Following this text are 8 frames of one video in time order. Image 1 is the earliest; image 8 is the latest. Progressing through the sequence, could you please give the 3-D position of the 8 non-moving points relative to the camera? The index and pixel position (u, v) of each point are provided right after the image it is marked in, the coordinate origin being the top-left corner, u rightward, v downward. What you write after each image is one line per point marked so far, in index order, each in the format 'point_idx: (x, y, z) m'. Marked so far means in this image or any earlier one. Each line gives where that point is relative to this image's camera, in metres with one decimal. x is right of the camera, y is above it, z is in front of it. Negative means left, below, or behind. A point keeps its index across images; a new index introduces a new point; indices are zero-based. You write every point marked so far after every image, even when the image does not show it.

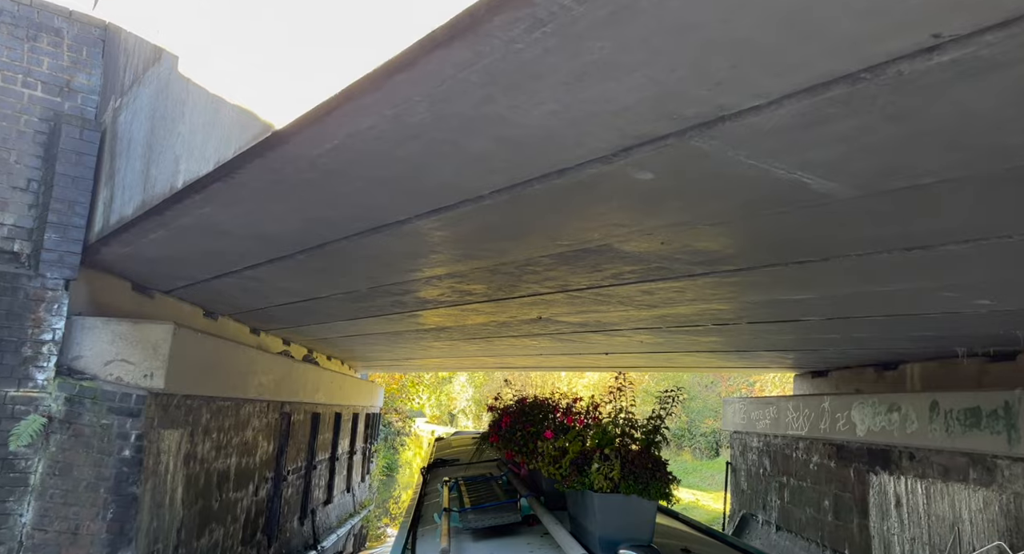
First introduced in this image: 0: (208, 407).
0: (-2.0, -0.9, +3.6) m
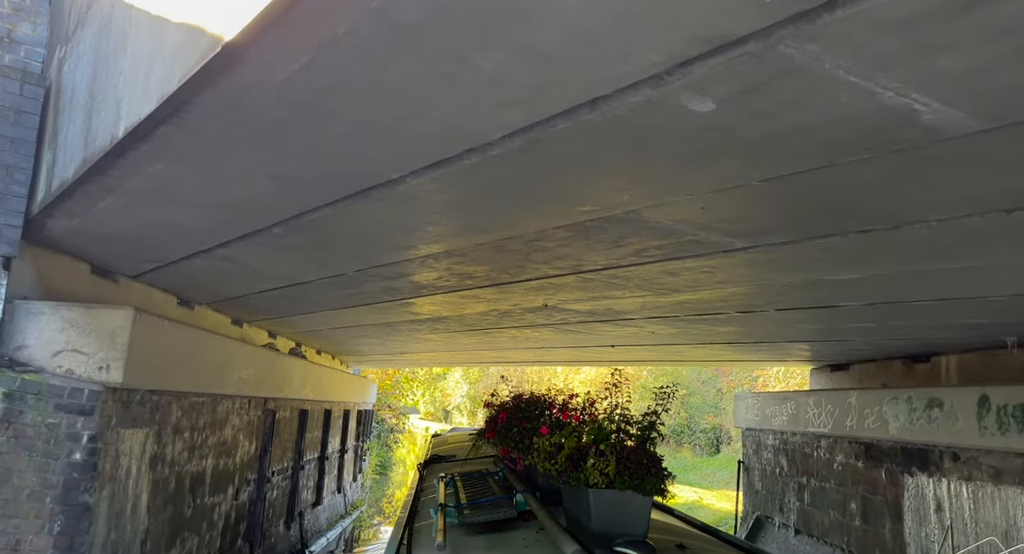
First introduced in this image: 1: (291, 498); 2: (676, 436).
0: (-2.0, -0.8, +3.2) m
1: (-2.2, -2.2, +5.5) m
2: (+5.6, -5.3, +18.2) m
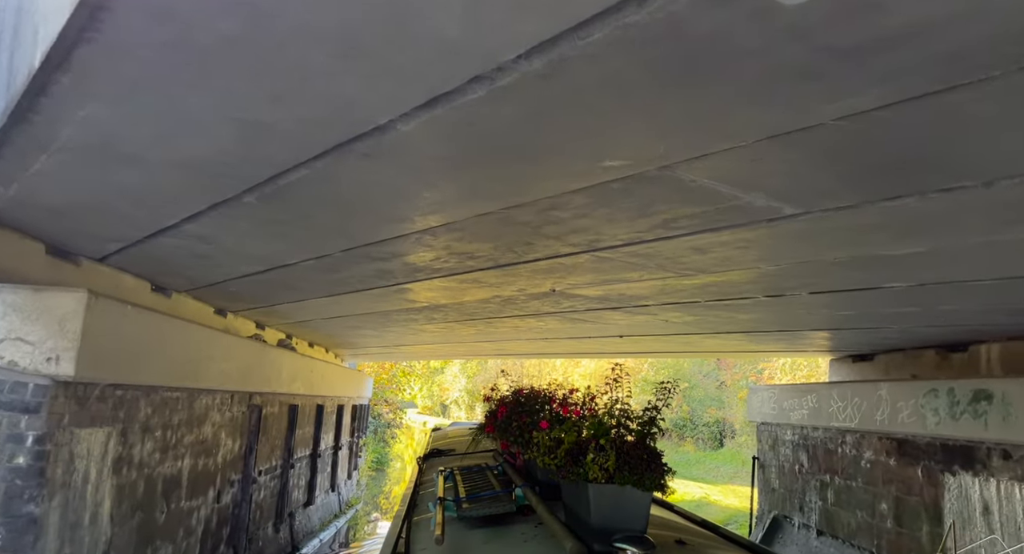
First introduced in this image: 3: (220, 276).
0: (-1.9, -0.7, +2.9) m
1: (-2.2, -2.1, +5.2) m
2: (+5.5, -5.0, +17.9) m
3: (-1.9, 0.0, +3.5) m
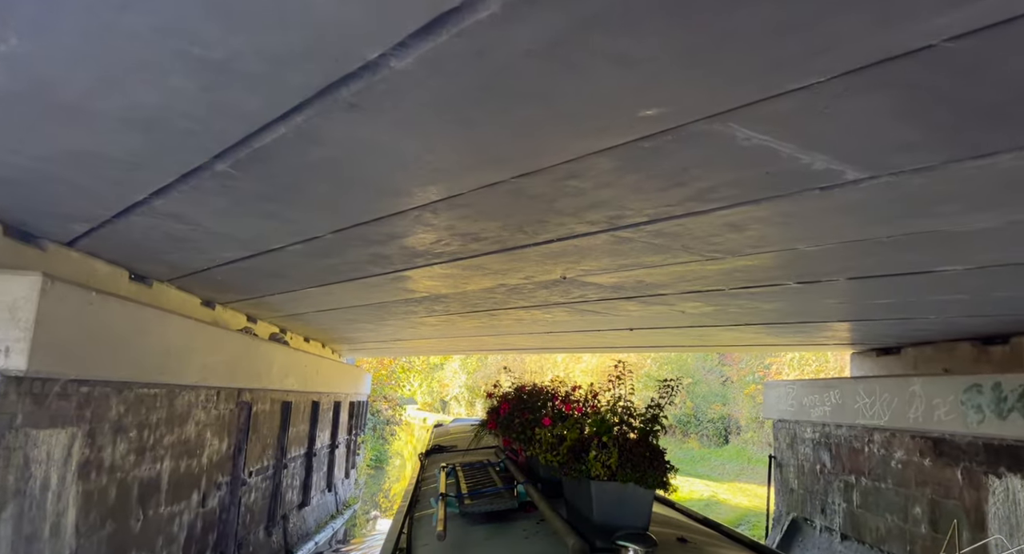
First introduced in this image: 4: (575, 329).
0: (-1.9, -0.6, +2.6) m
1: (-2.2, -2.0, +4.9) m
2: (+5.6, -4.9, +17.7) m
3: (-1.8, +0.1, +3.2) m
4: (+0.6, -0.5, +5.1) m
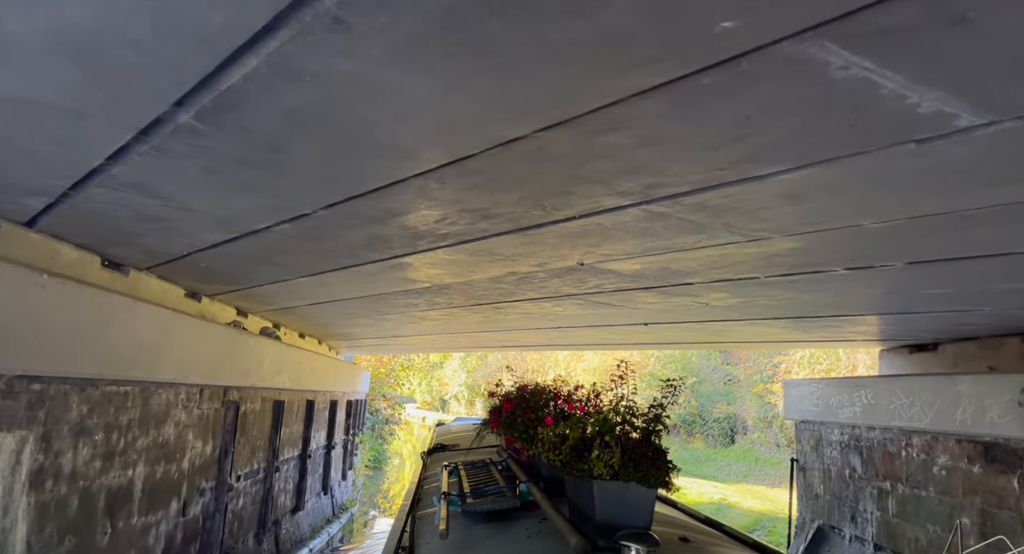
0: (-1.8, -0.5, +2.3) m
1: (-2.1, -1.9, +4.6) m
2: (+5.6, -4.8, +17.4) m
3: (-1.8, +0.2, +2.9) m
4: (+0.6, -0.4, +4.8) m
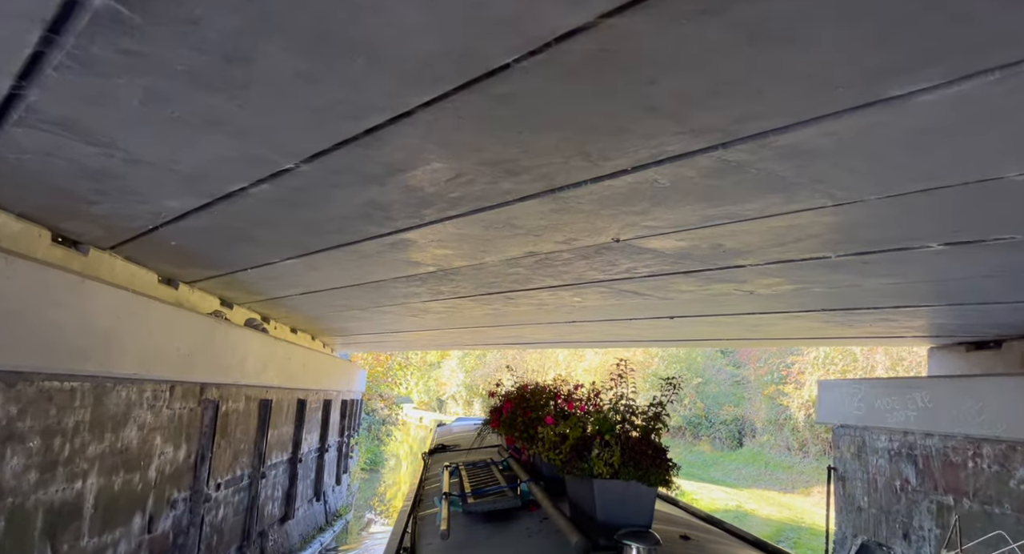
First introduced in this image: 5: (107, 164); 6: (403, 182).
0: (-1.7, -0.4, +1.9) m
1: (-2.0, -1.8, +4.2) m
2: (+5.6, -4.7, +17.0) m
3: (-1.7, +0.3, +2.5) m
4: (+0.7, -0.3, +4.4) m
5: (-1.4, +0.4, +1.9) m
6: (-0.4, +0.3, +1.9) m
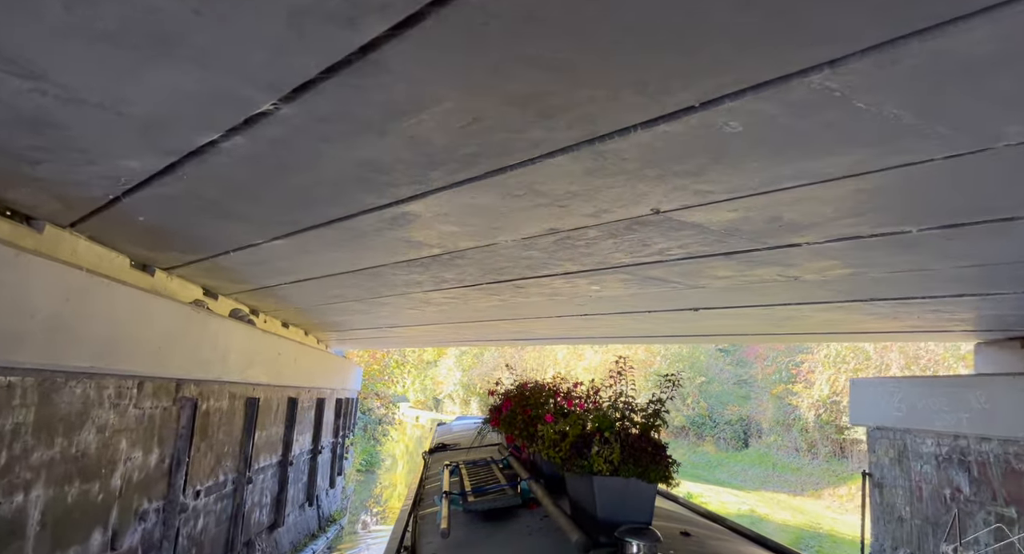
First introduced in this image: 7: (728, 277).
0: (-1.7, -0.3, +1.6) m
1: (-2.0, -1.7, +3.8) m
2: (+5.6, -4.6, +16.7) m
3: (-1.6, +0.3, +2.1) m
4: (+0.8, -0.2, +4.0) m
5: (-1.3, +0.5, +1.5) m
6: (-0.3, +0.4, +1.5) m
7: (+1.1, 0.0, +2.8) m
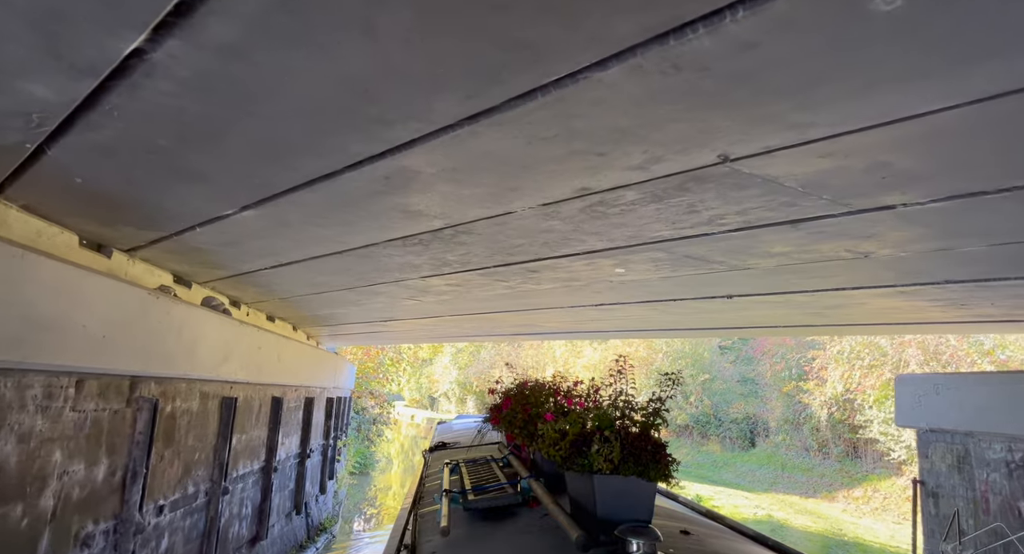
0: (-1.6, -0.2, +1.1) m
1: (-1.9, -1.6, +3.4) m
2: (+5.5, -4.5, +16.3) m
3: (-1.5, +0.4, +1.7) m
4: (+0.9, -0.1, +3.6) m
5: (-1.2, +0.6, +1.0) m
6: (-0.2, +0.5, +1.1) m
7: (+1.2, +0.1, +2.3) m
